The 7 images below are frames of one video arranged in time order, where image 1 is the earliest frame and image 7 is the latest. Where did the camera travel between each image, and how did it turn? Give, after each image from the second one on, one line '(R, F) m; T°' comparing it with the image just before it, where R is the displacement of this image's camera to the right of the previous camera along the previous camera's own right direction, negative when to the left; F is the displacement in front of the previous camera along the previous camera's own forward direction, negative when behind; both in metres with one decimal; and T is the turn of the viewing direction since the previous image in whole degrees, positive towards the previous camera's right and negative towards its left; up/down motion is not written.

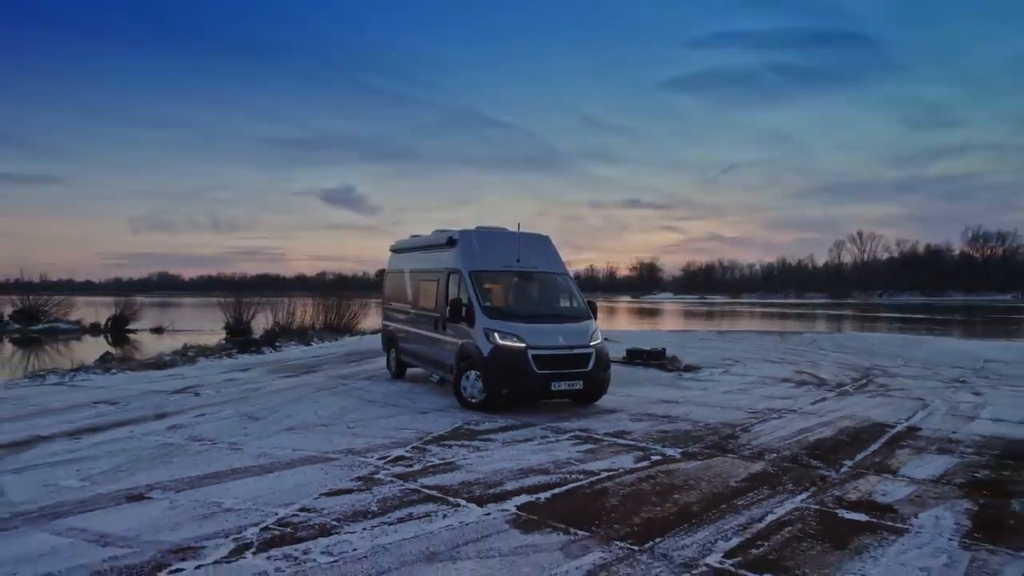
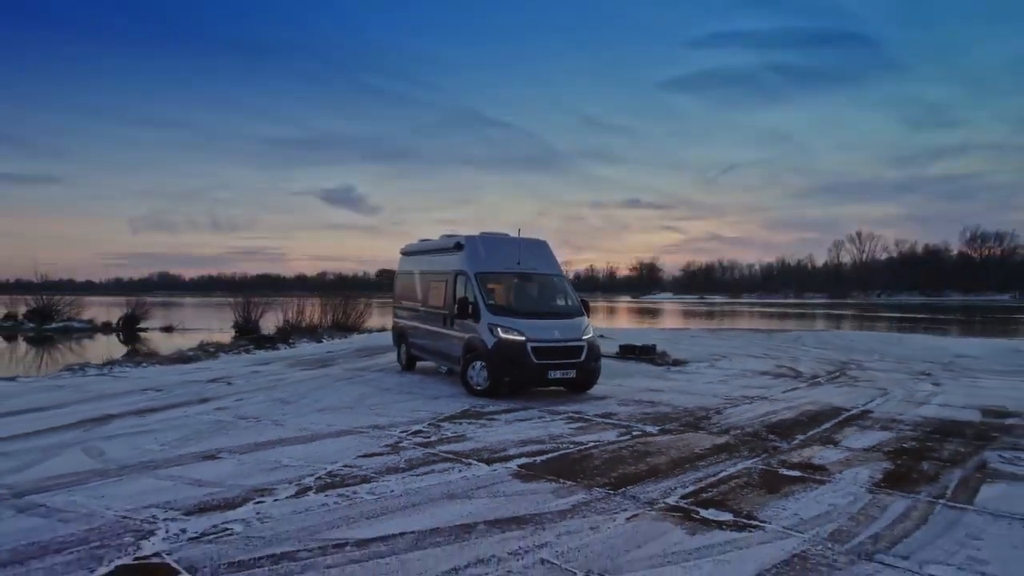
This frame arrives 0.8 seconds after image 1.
(0.0, -1.5) m; 0°
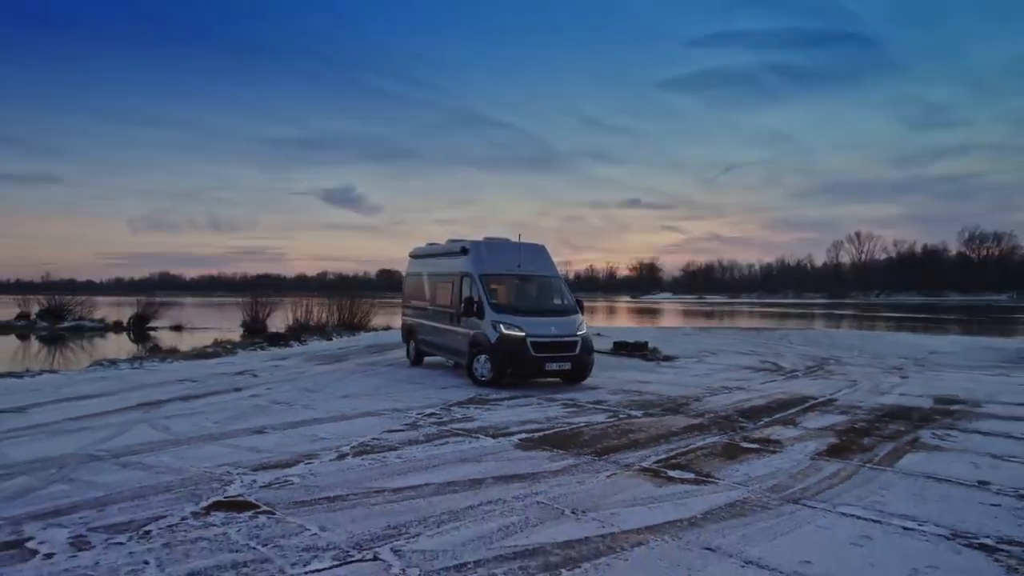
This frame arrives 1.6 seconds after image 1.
(0.0, -1.4) m; 0°
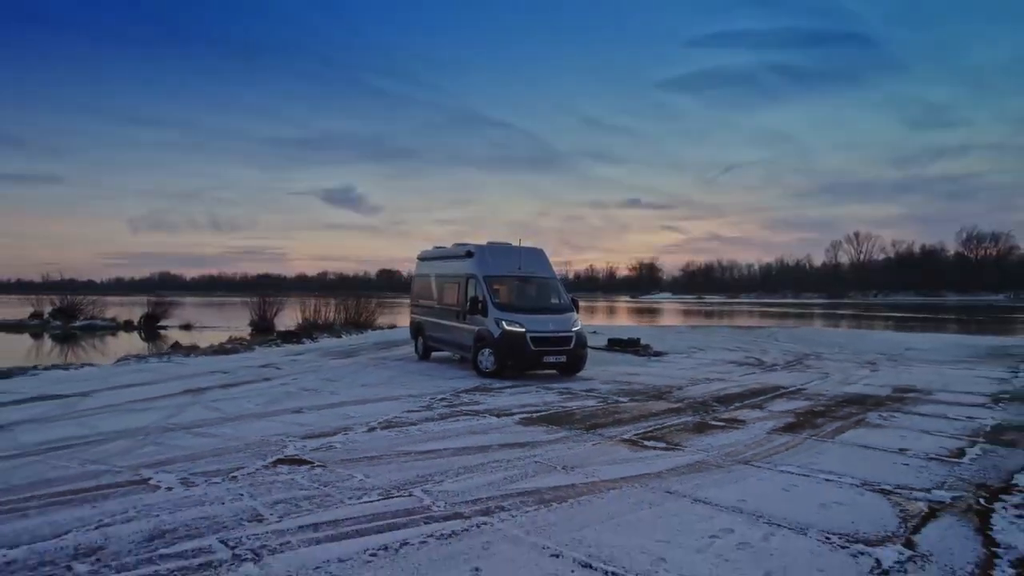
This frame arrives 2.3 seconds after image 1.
(0.0, -1.5) m; 0°
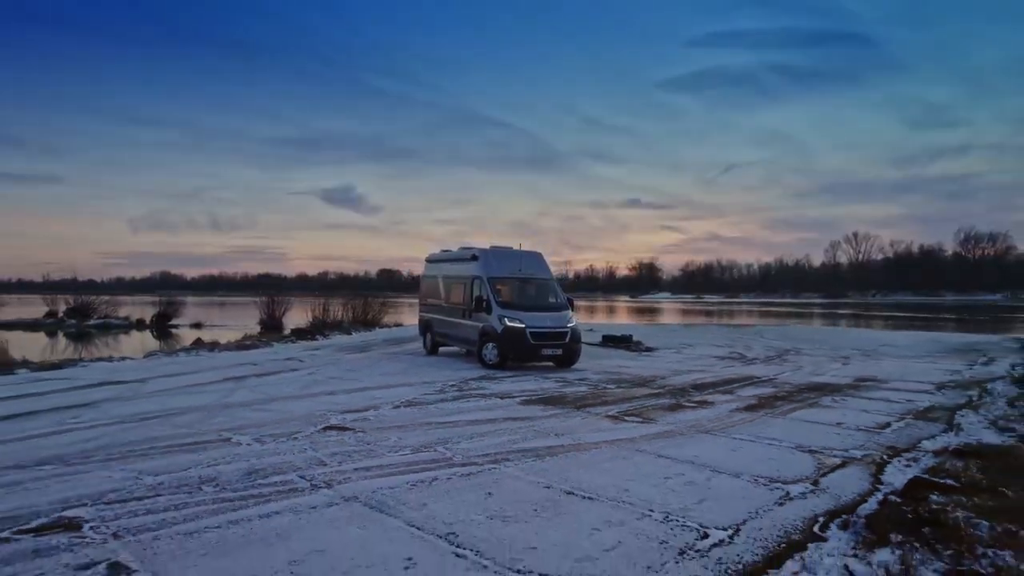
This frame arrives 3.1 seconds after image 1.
(0.0, -1.8) m; 0°
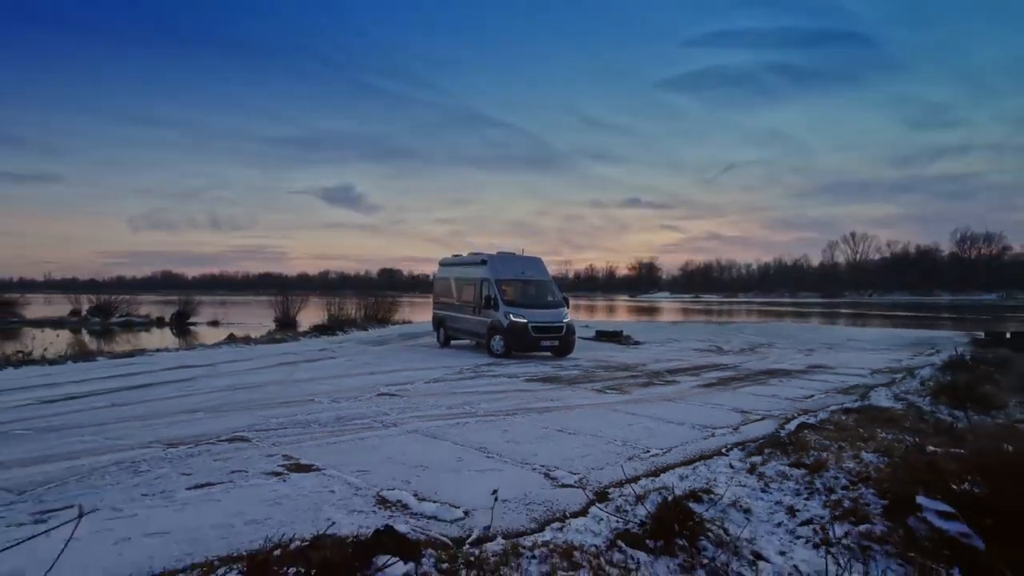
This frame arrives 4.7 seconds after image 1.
(-0.1, -3.0) m; 0°
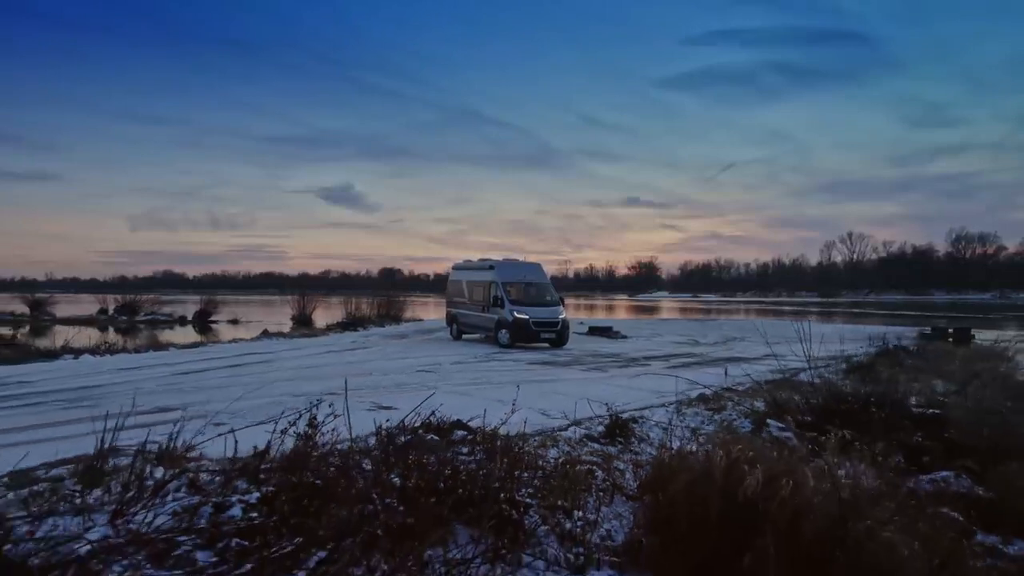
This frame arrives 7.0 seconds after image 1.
(-0.1, -3.8) m; 0°
